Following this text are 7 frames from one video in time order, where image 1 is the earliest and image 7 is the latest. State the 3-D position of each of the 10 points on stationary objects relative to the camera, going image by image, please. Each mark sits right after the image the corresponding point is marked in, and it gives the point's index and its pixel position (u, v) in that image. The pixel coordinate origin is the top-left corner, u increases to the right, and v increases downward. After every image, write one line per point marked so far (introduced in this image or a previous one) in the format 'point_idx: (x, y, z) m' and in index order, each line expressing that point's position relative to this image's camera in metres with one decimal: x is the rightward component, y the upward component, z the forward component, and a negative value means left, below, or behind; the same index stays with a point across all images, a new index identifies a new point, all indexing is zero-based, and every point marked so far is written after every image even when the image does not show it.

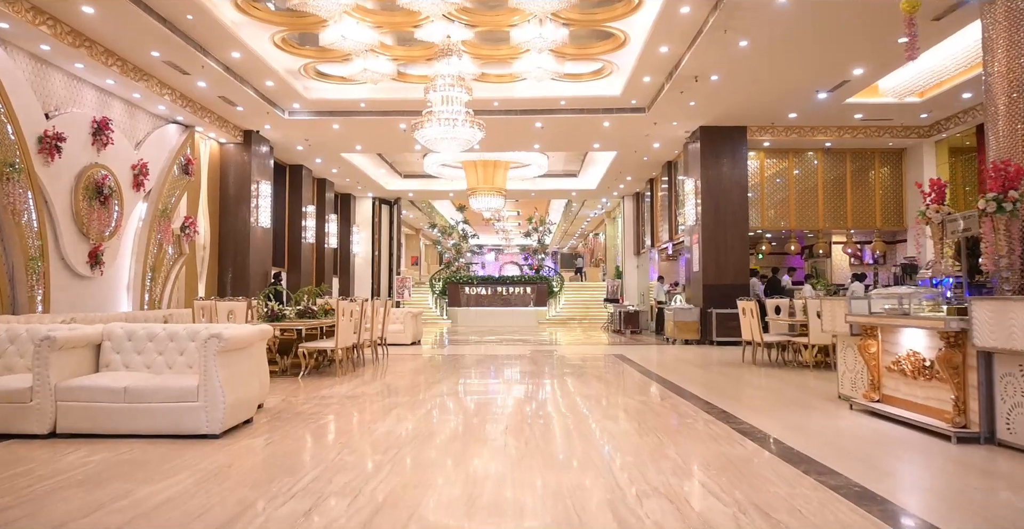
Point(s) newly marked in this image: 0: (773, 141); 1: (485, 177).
0: (+4.4, +2.1, +11.6) m
1: (-0.6, +1.9, +15.3) m
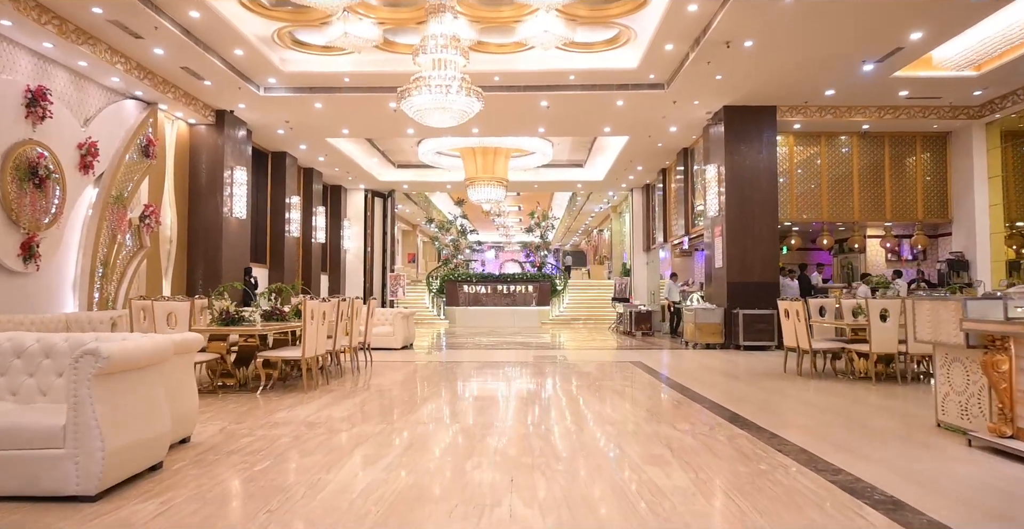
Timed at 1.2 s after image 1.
0: (+4.4, +2.1, +10.5) m
1: (-0.6, +2.0, +14.1) m
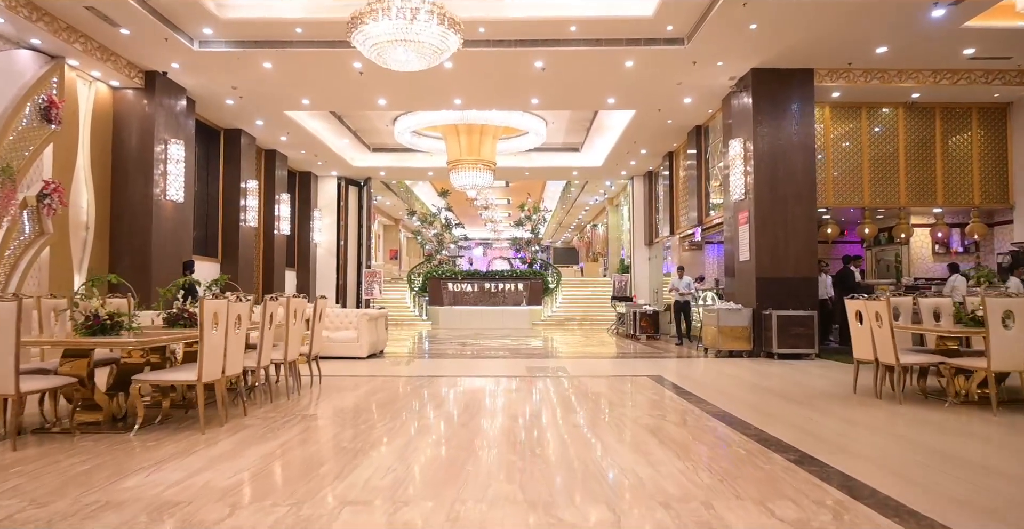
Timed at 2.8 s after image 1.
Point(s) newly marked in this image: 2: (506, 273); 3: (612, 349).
0: (+4.3, +2.2, +8.9) m
1: (-0.8, +2.1, +12.5) m
2: (-0.1, -0.2, +17.2) m
3: (+1.7, -1.4, +11.8) m
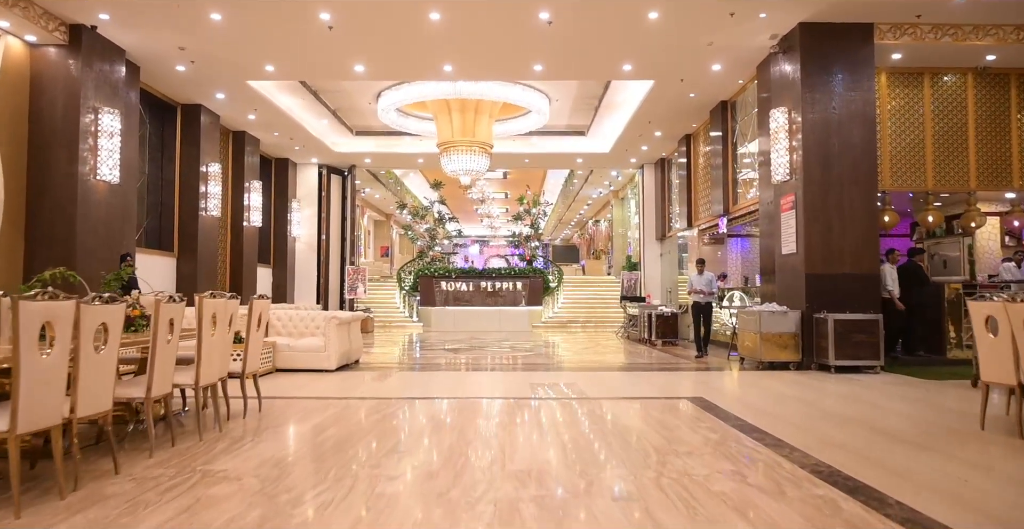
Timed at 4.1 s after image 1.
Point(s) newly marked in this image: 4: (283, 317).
0: (+4.3, +2.3, +7.5) m
1: (-0.8, +2.2, +11.0) m
2: (-0.2, -0.2, +15.7) m
3: (+1.7, -1.4, +10.4) m
4: (-2.4, -0.6, +7.2) m
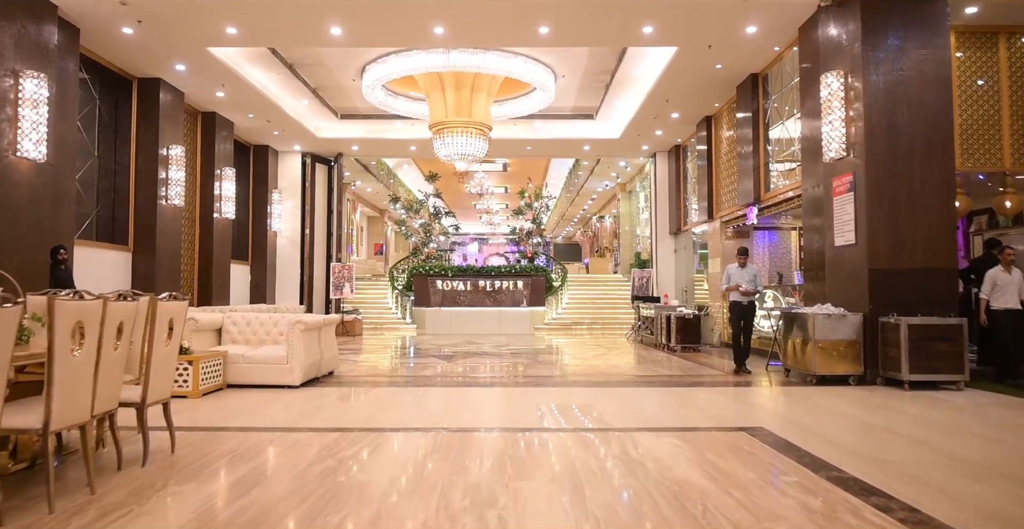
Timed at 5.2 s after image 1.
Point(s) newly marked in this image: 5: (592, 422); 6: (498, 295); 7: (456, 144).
0: (+4.3, +2.4, +6.3) m
1: (-0.8, +2.2, +9.8) m
2: (-0.2, -0.1, +14.5) m
3: (+1.7, -1.3, +9.2) m
4: (-2.4, -0.5, +6.0) m
5: (+0.5, -1.0, +4.5) m
6: (-0.3, -0.6, +14.2) m
7: (-0.8, +1.7, +9.9) m
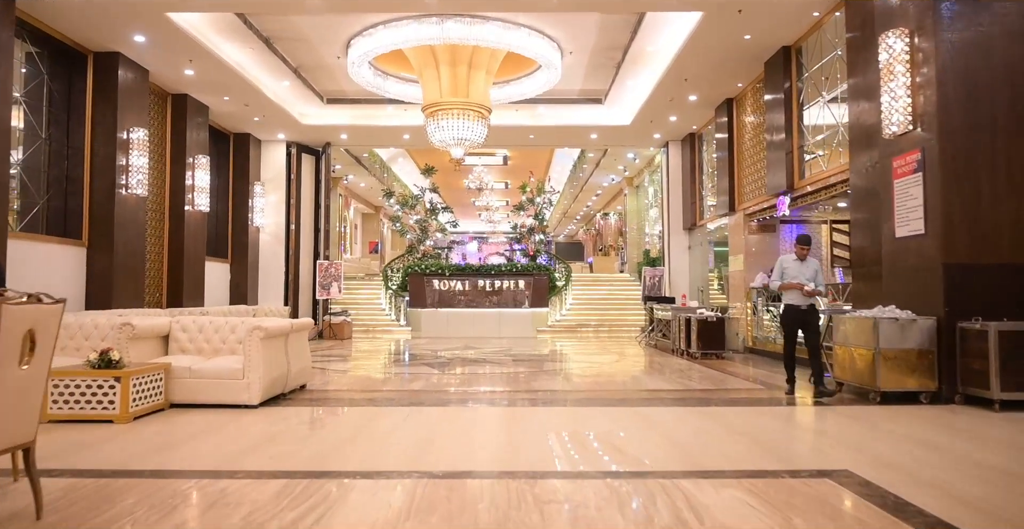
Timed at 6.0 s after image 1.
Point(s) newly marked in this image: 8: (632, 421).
0: (+4.3, +2.4, +5.3) m
1: (-0.8, +2.3, +8.9) m
2: (-0.1, -0.1, +13.5) m
3: (+1.7, -1.3, +8.2) m
4: (-2.4, -0.5, +5.1) m
5: (+0.5, -1.0, +3.5) m
6: (-0.3, -0.6, +13.2) m
7: (-0.8, +1.7, +8.9) m
8: (+0.8, -1.0, +4.6) m
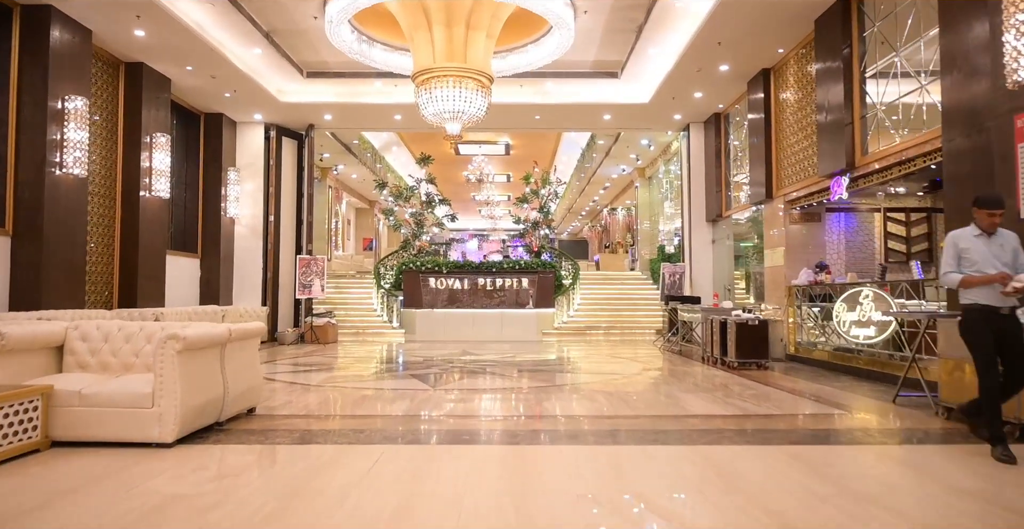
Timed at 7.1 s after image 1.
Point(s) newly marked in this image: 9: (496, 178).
0: (+4.3, +2.5, +4.0) m
1: (-0.7, +2.3, +7.6) m
2: (-0.1, 0.0, +12.3) m
3: (+1.8, -1.2, +6.9) m
4: (-2.3, -0.4, +3.8) m
5: (+0.6, -0.9, +2.3) m
6: (-0.2, -0.5, +12.0) m
7: (-0.7, +1.8, +7.7) m
8: (+0.8, -1.0, +3.3) m
9: (-0.4, +2.4, +19.6) m
